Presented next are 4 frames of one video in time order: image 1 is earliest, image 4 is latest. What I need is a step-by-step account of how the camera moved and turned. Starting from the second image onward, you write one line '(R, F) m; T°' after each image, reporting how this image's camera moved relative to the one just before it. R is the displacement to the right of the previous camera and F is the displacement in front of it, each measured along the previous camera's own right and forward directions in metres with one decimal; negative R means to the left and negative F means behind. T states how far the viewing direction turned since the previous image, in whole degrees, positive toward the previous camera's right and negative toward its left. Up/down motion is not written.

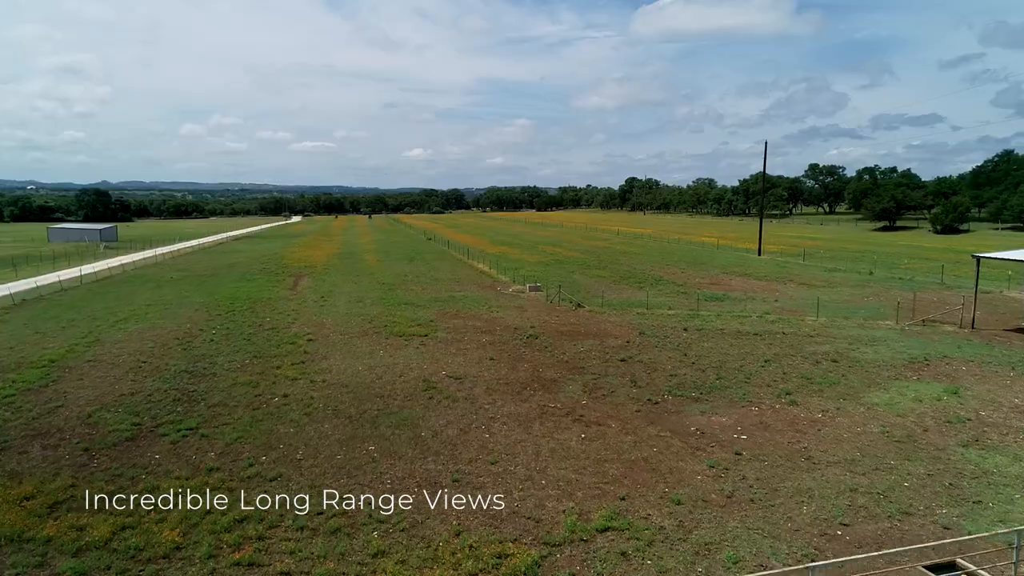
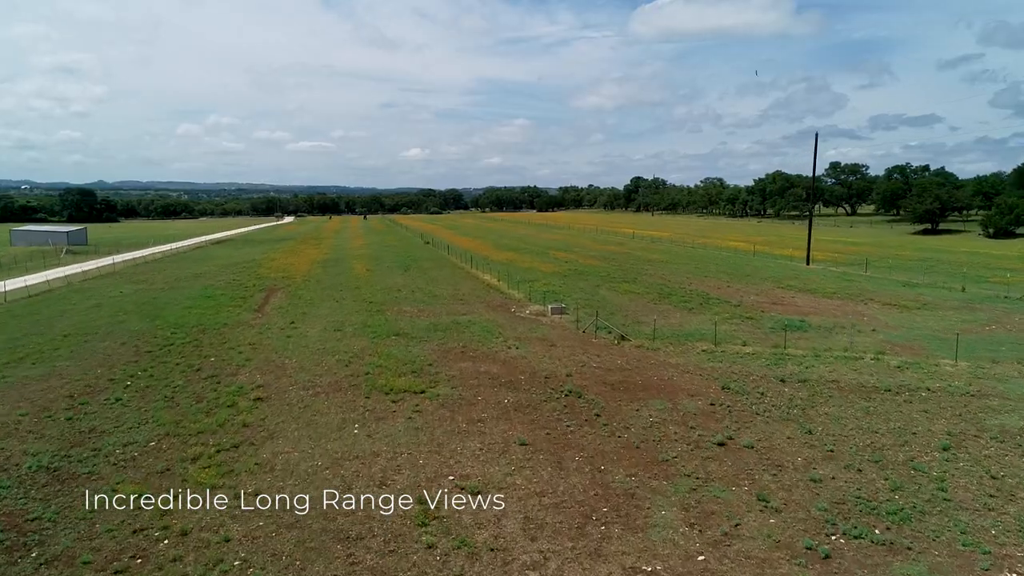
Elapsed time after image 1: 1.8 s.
(-1.0, +7.3) m; 0°
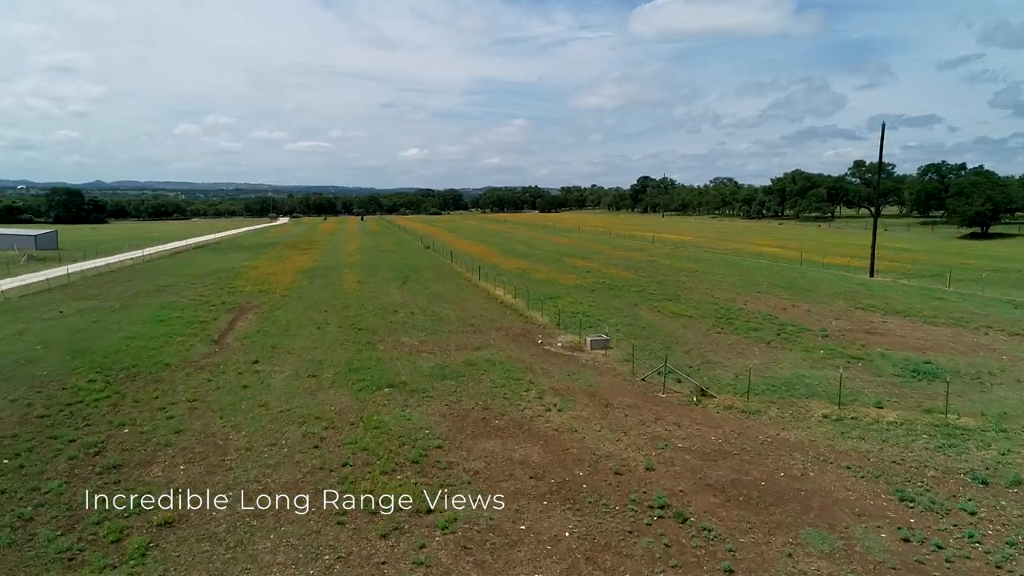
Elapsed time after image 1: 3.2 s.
(-1.1, +6.6) m; 0°
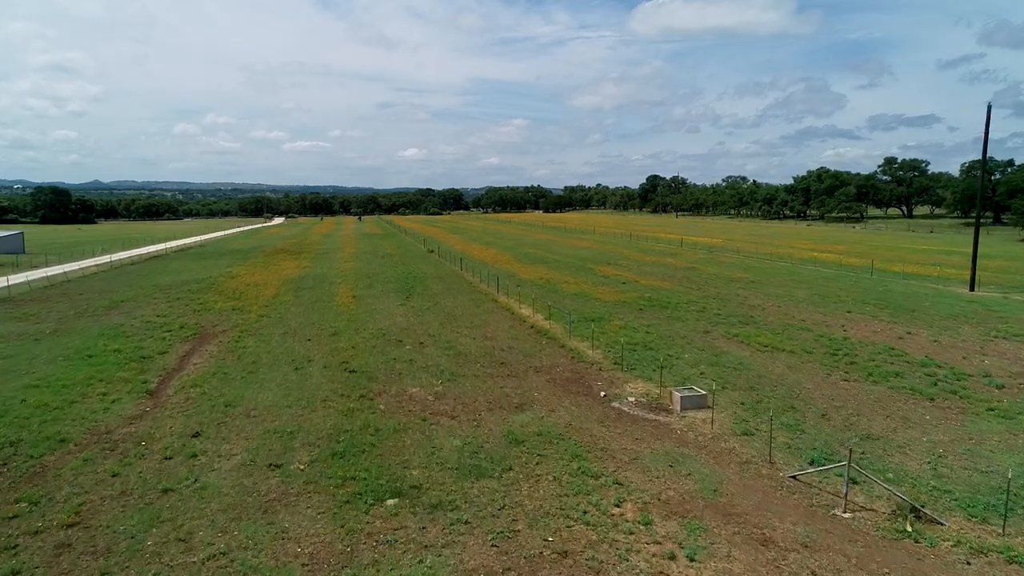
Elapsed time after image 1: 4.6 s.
(-1.5, +7.0) m; 0°
